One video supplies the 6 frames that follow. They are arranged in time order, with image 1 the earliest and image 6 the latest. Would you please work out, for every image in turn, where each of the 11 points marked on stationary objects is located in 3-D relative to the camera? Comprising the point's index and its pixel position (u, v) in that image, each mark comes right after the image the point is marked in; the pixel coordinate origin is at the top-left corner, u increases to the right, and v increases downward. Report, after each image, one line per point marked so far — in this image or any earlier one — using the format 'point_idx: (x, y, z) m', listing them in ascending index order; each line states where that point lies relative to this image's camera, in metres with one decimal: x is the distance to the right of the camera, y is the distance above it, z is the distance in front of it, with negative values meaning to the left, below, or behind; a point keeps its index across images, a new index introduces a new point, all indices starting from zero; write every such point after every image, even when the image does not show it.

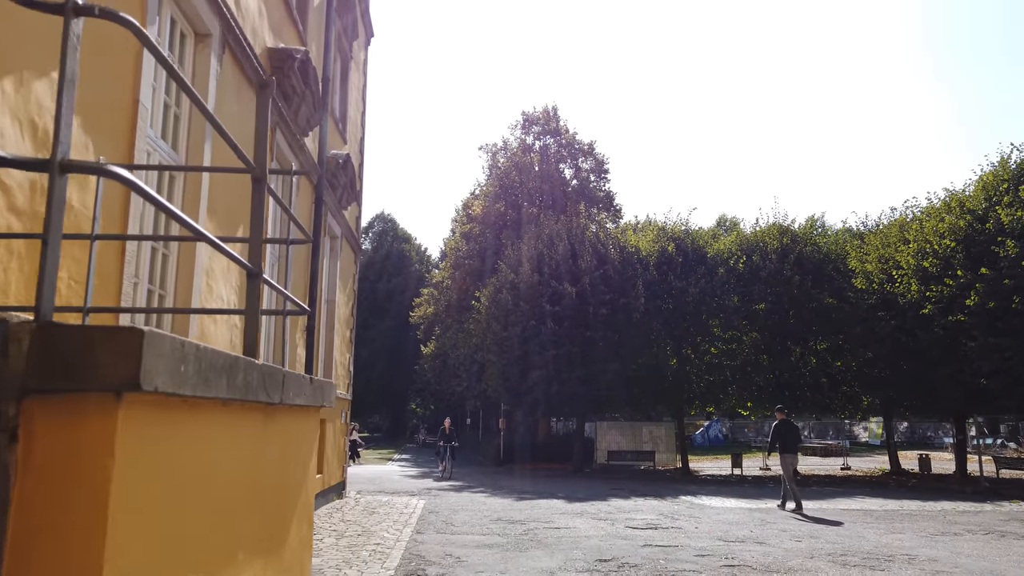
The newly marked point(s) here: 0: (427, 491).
0: (-1.7, -4.0, +15.5) m
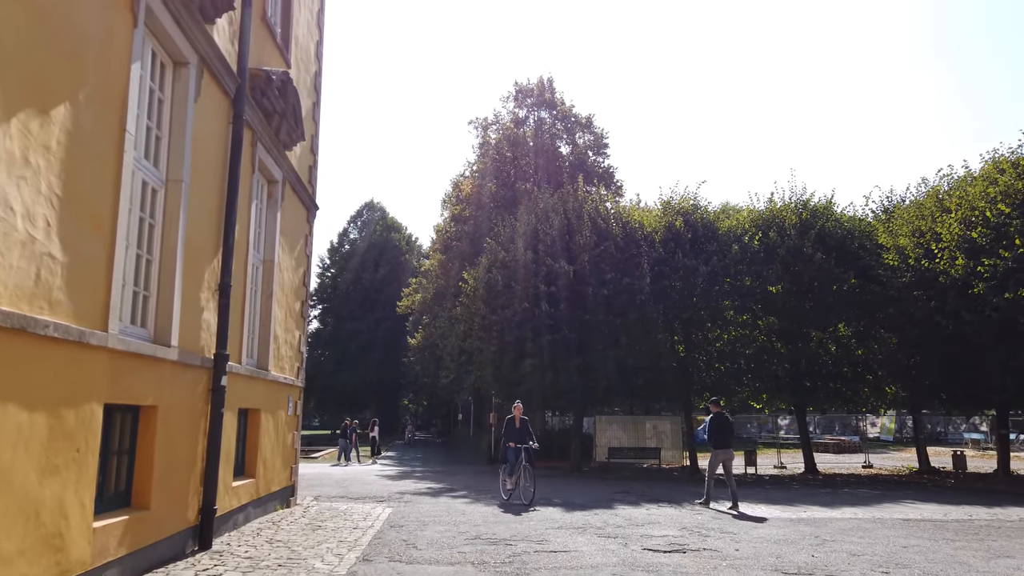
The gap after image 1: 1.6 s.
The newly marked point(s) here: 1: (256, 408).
0: (-1.9, -3.5, +13.1) m
1: (-3.0, -1.4, +9.1) m
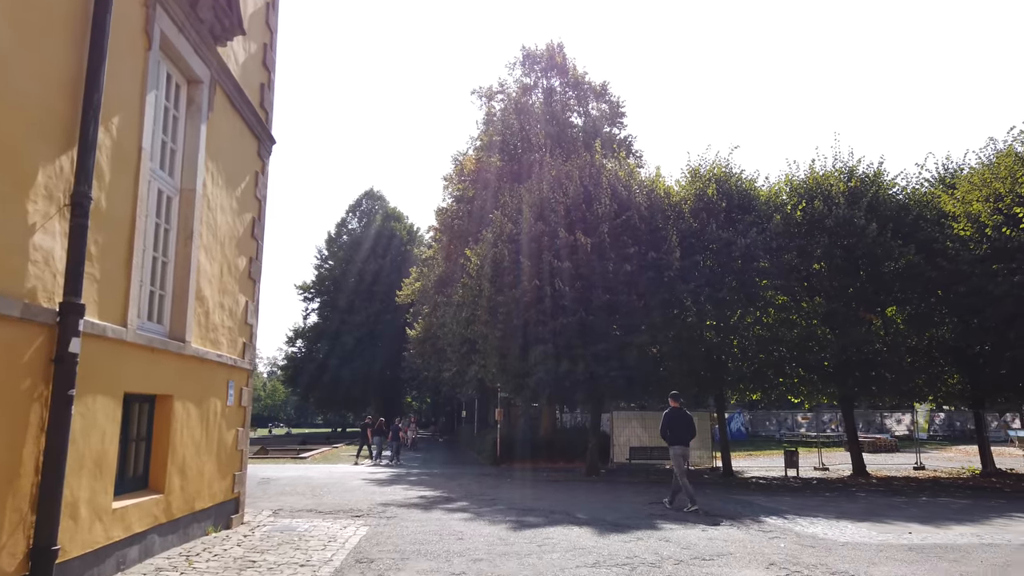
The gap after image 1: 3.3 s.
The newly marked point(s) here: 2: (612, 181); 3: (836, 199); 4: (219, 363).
0: (-1.8, -3.0, +10.4) m
1: (-2.9, -0.9, +6.5) m
2: (+2.5, +2.7, +19.8) m
3: (+8.1, +2.2, +19.5) m
4: (-2.9, -0.7, +7.7) m
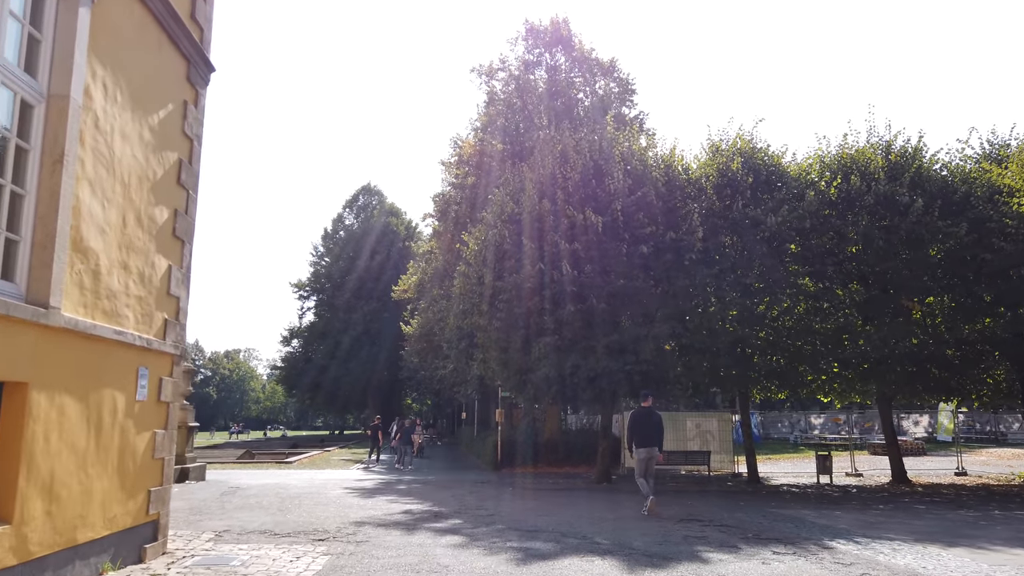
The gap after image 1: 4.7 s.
0: (-1.7, -2.6, +8.4) m
1: (-2.8, -0.5, +4.5) m
2: (+2.6, +3.1, +17.9) m
3: (+8.1, +2.6, +17.6) m
4: (-2.9, -0.4, +5.7) m
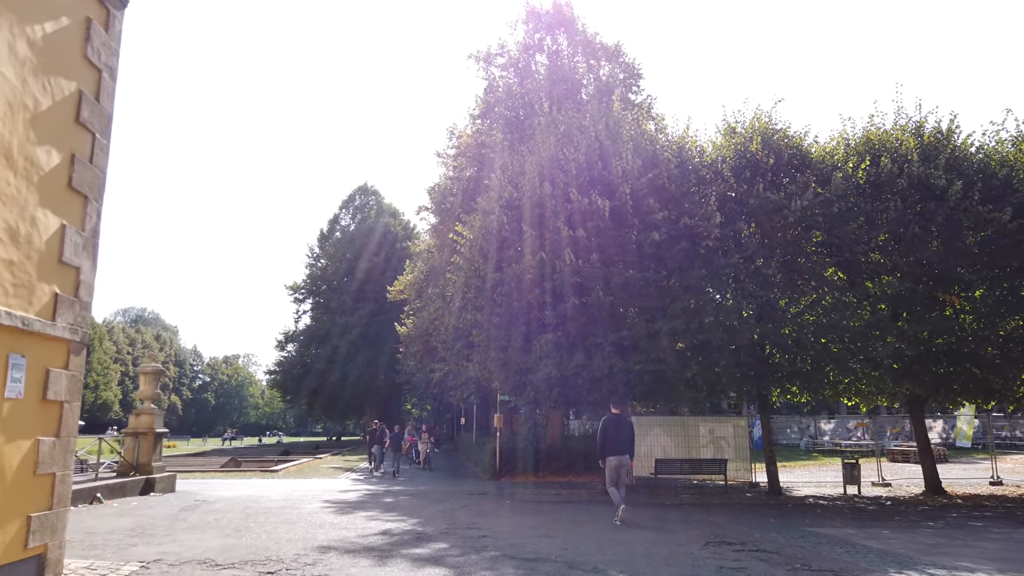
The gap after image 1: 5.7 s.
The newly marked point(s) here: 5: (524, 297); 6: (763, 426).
0: (-1.8, -2.4, +6.9) m
1: (-2.9, -0.3, +3.0) m
2: (+2.5, +3.2, +16.4) m
3: (+8.1, +2.7, +16.1) m
4: (-2.9, -0.2, +4.2) m
5: (+0.3, -0.2, +15.8) m
6: (+5.6, -3.0, +17.3) m
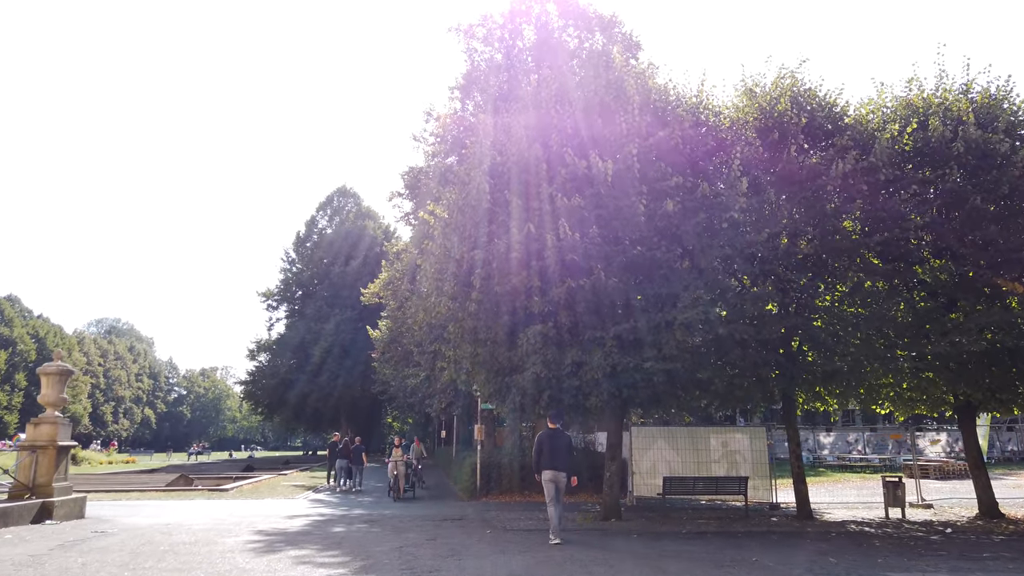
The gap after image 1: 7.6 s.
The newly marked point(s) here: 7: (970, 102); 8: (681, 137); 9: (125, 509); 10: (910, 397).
0: (-1.9, -2.0, +4.3) m
1: (-3.0, +0.2, +0.4) m
2: (+2.2, +3.5, +13.9) m
3: (+7.8, +3.0, +13.7) m
4: (-3.0, +0.3, +1.6) m
5: (0.0, +0.1, +13.2) m
6: (+5.2, -2.8, +14.8) m
7: (+8.3, +3.4, +14.2) m
8: (+2.9, +2.5, +13.4) m
9: (-6.7, -3.8, +13.6) m
10: (+7.5, -2.0, +14.8) m
